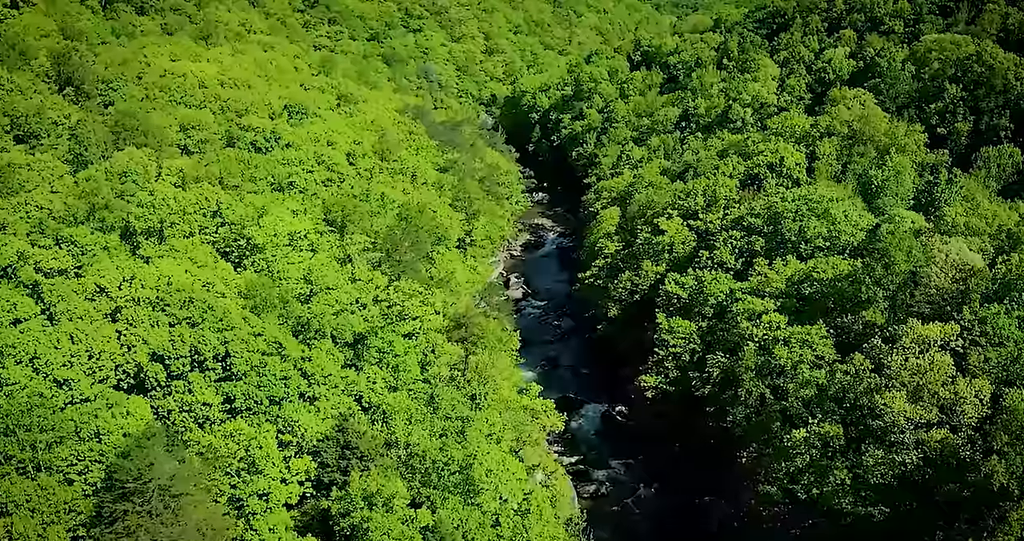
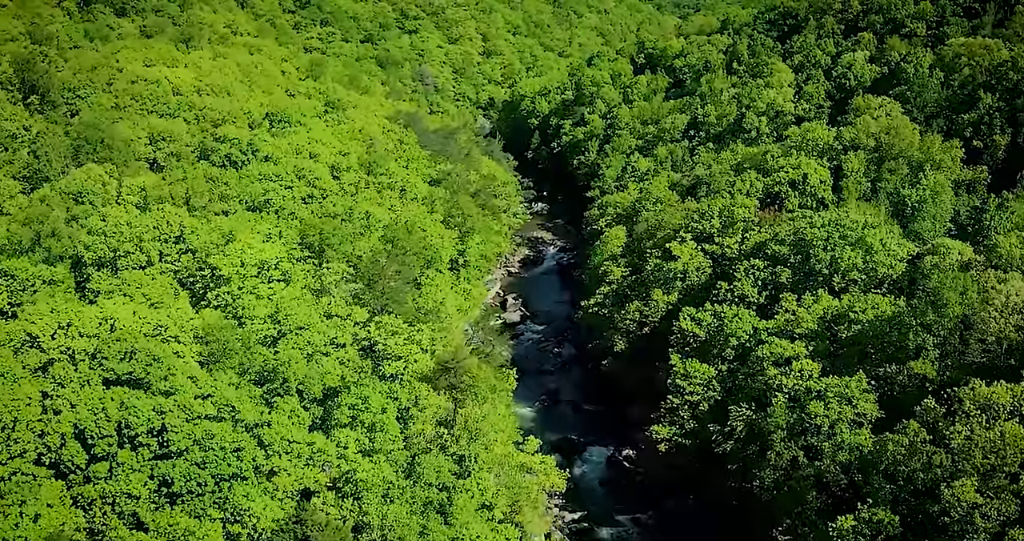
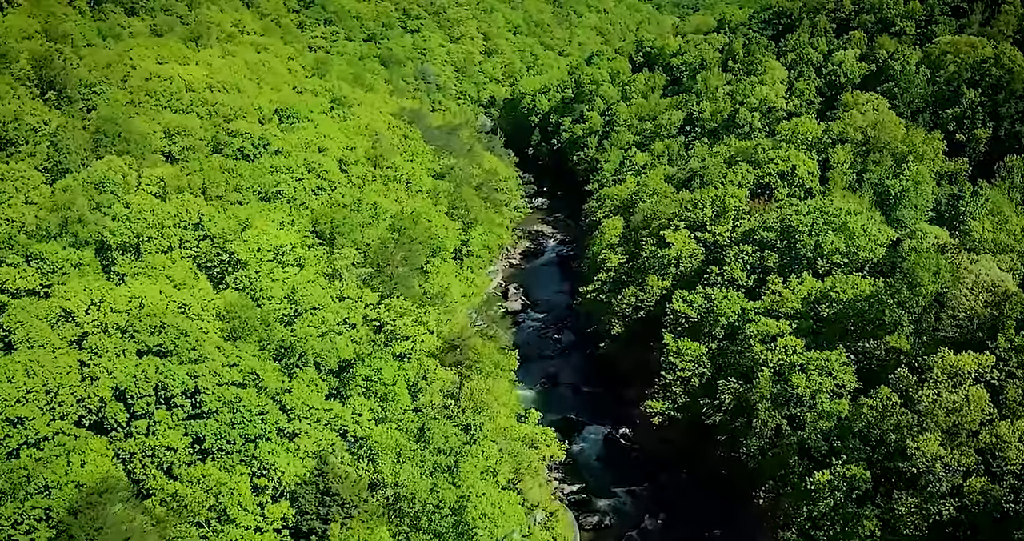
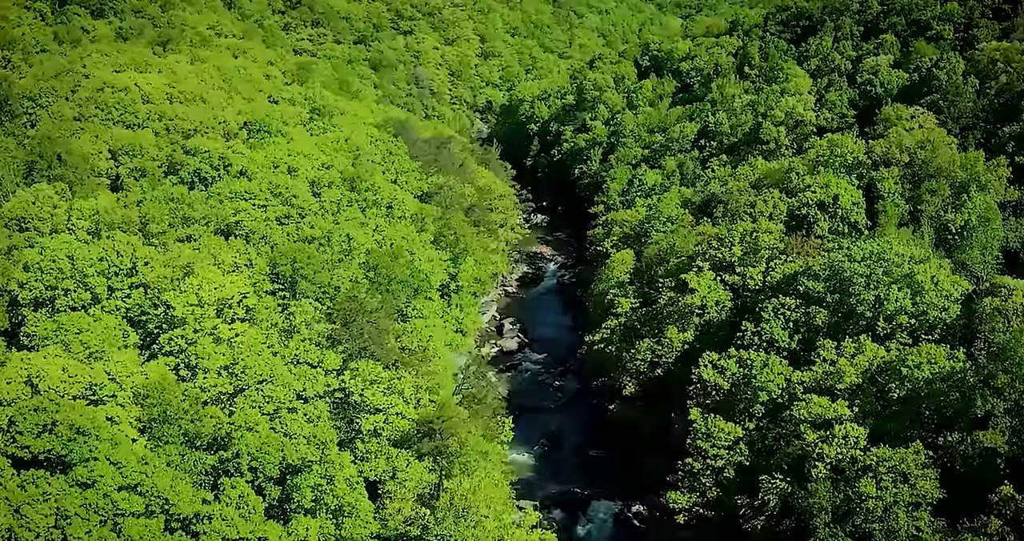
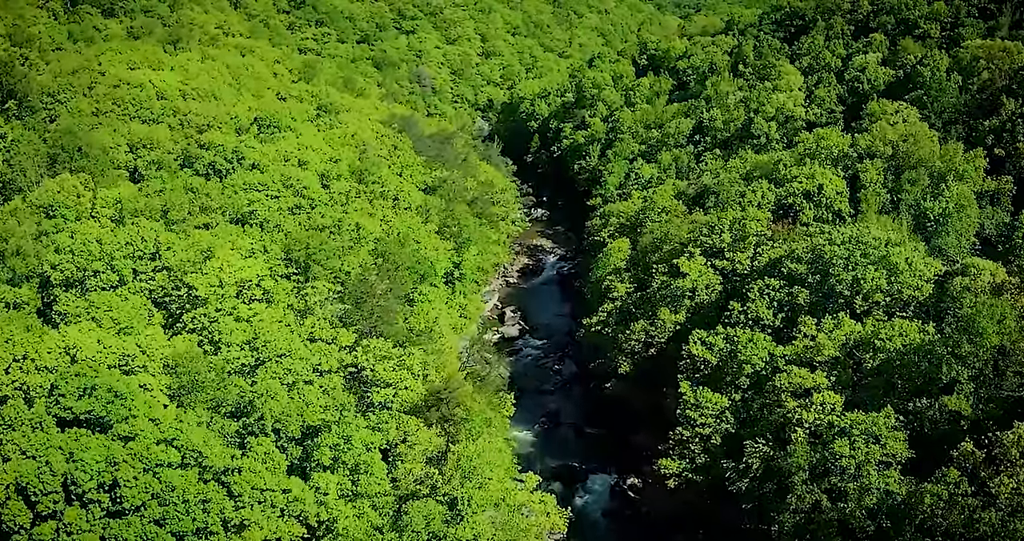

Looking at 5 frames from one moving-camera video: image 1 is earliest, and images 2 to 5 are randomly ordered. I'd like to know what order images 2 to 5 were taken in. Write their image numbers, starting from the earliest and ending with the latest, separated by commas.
3, 2, 5, 4
